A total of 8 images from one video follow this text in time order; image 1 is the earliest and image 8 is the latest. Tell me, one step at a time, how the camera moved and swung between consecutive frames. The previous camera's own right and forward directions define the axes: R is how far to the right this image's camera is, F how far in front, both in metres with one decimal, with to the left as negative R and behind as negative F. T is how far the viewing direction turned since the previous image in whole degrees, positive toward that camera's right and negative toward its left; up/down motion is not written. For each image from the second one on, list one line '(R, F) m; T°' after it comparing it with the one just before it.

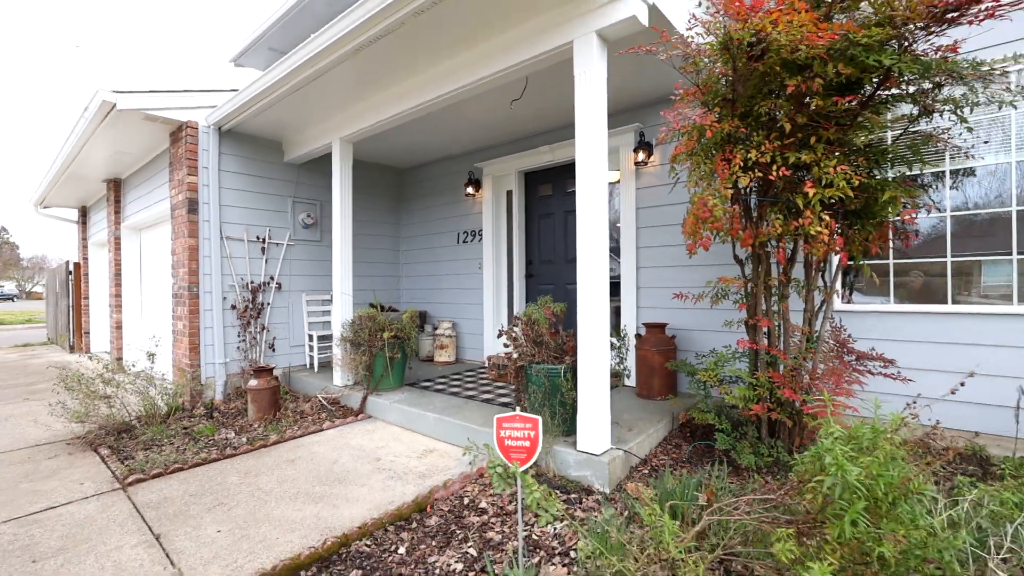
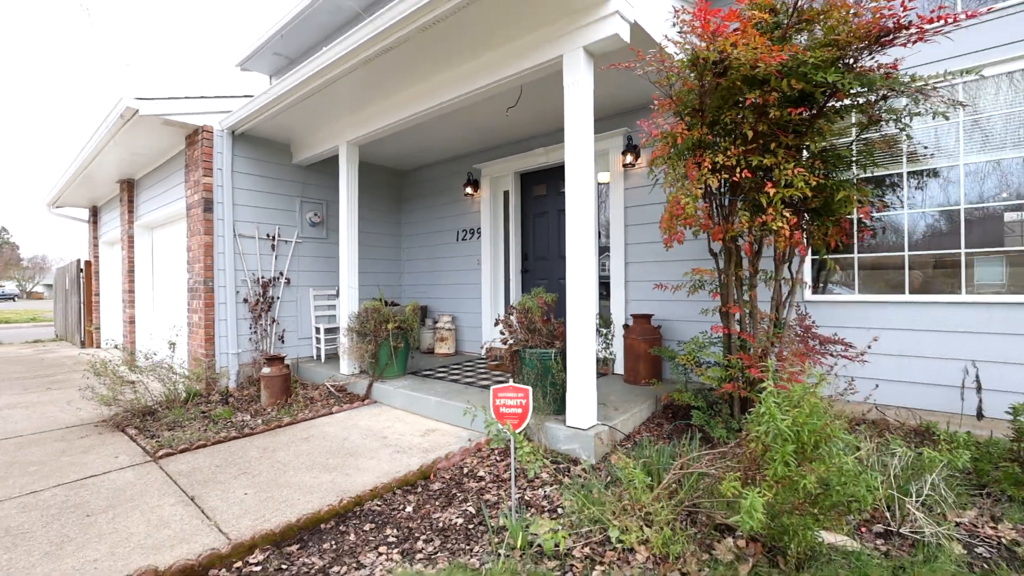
(0.0, -0.3) m; 0°
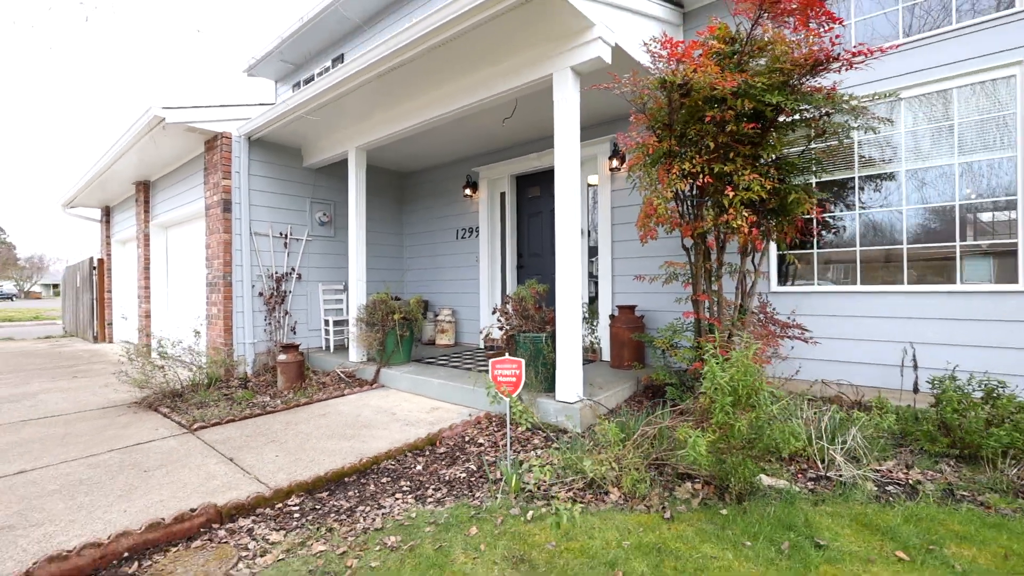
(0.0, -0.4) m; +1°
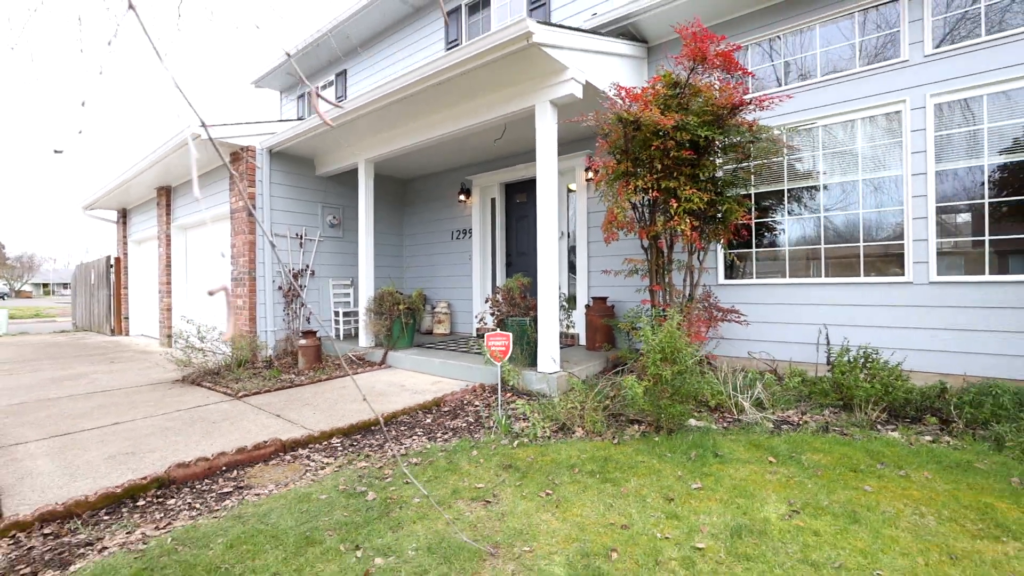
(0.0, -0.8) m; +1°
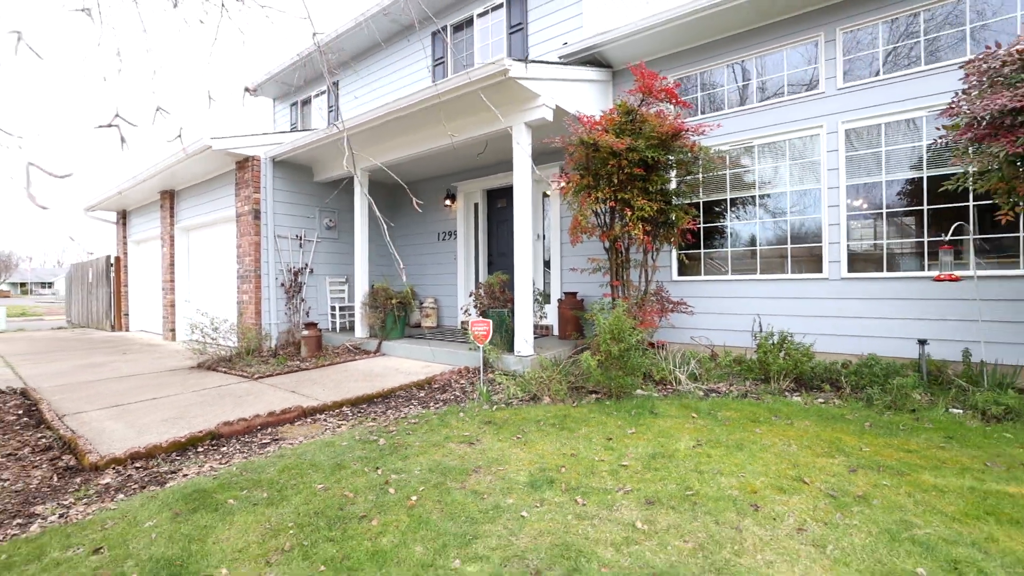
(0.0, -0.8) m; +2°
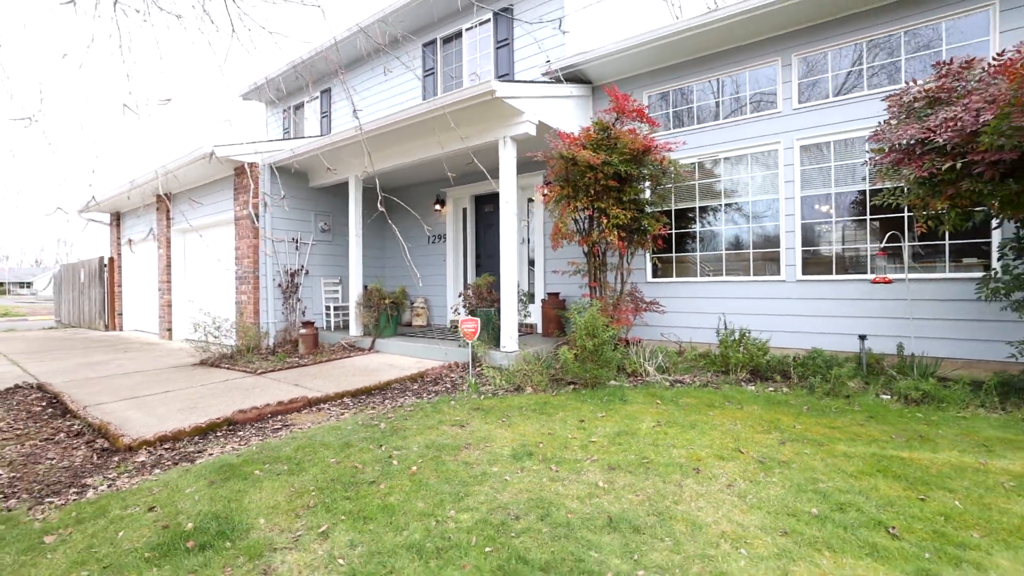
(0.0, -0.4) m; +2°
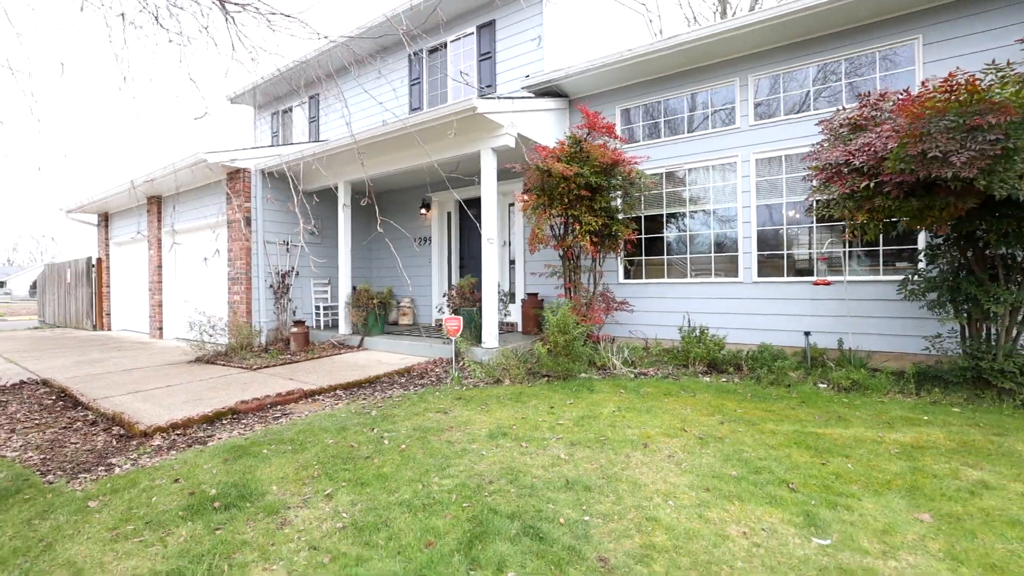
(+0.1, -0.4) m; +2°
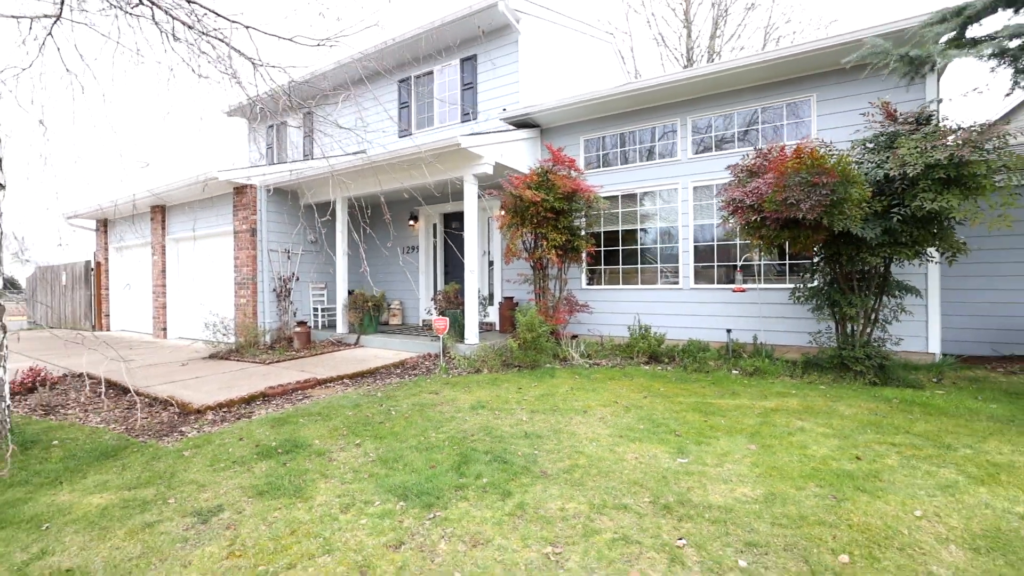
(0.0, -1.1) m; +3°
